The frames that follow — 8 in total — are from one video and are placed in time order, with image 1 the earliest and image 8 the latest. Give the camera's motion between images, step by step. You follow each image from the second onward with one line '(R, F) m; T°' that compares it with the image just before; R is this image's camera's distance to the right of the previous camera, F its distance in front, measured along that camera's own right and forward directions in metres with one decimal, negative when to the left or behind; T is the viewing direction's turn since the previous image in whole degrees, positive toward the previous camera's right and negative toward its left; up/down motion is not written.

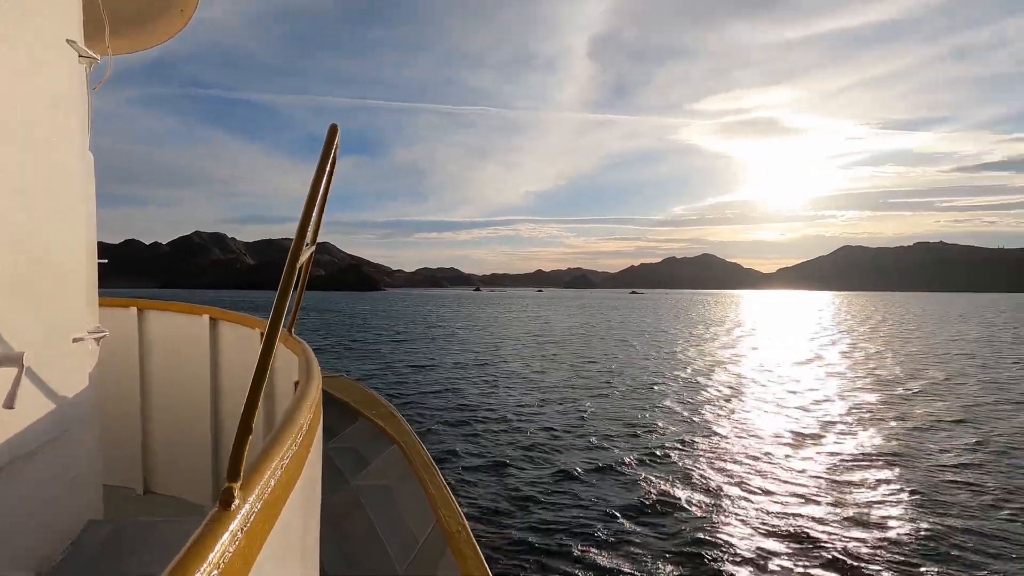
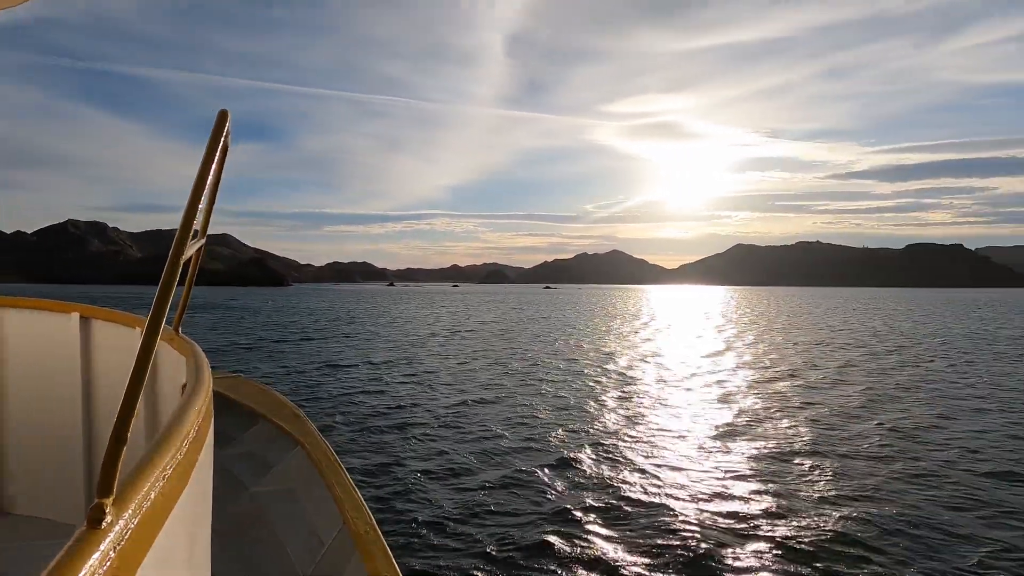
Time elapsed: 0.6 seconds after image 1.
(0.0, 0.0) m; +9°
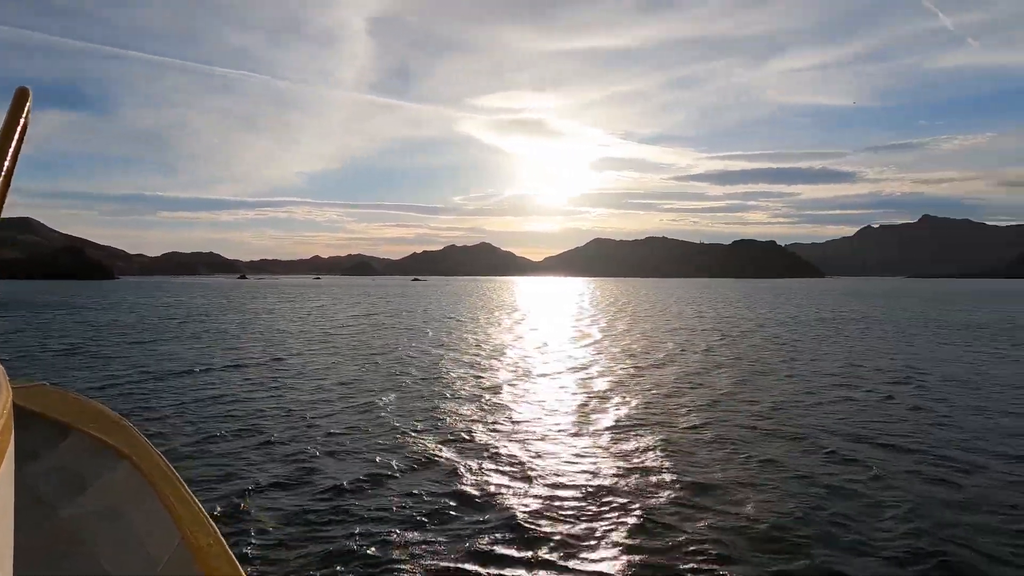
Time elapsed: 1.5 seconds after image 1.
(0.0, 0.0) m; +14°
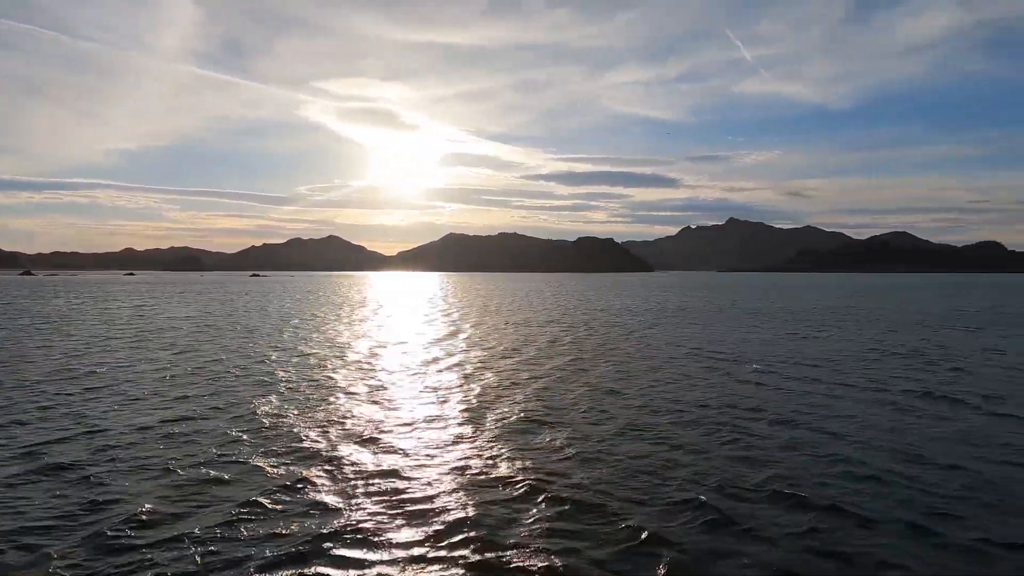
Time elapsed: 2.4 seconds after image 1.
(-3.6, -2.4) m; -4°
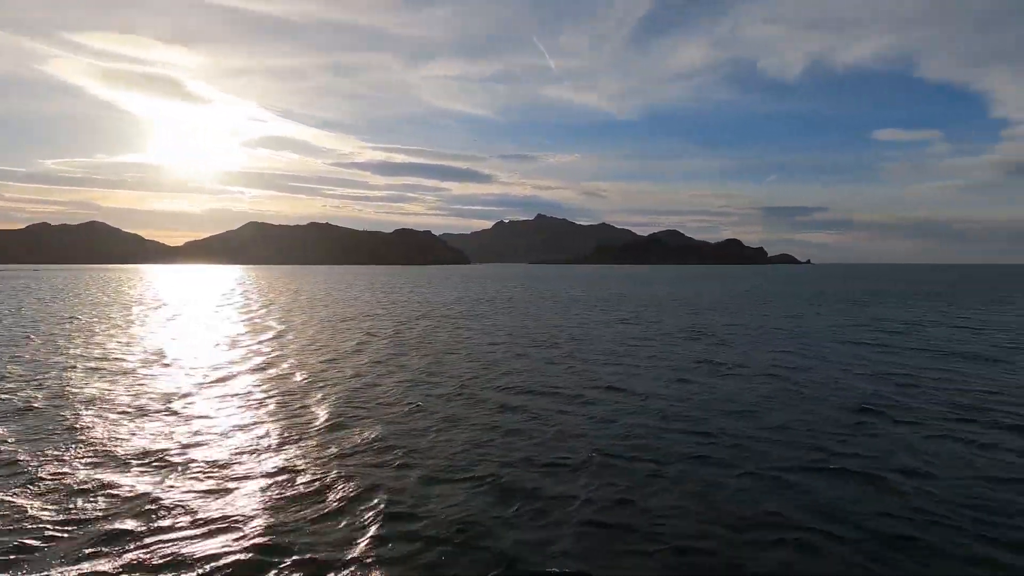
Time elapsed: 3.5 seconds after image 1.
(-1.9, +0.1) m; +19°
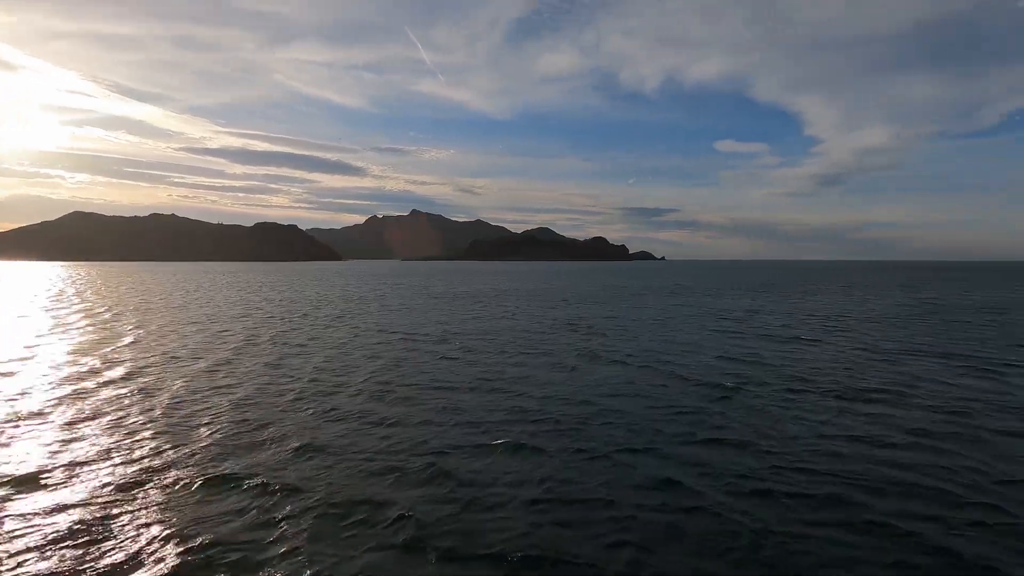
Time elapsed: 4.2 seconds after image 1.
(-1.1, -0.1) m; +13°
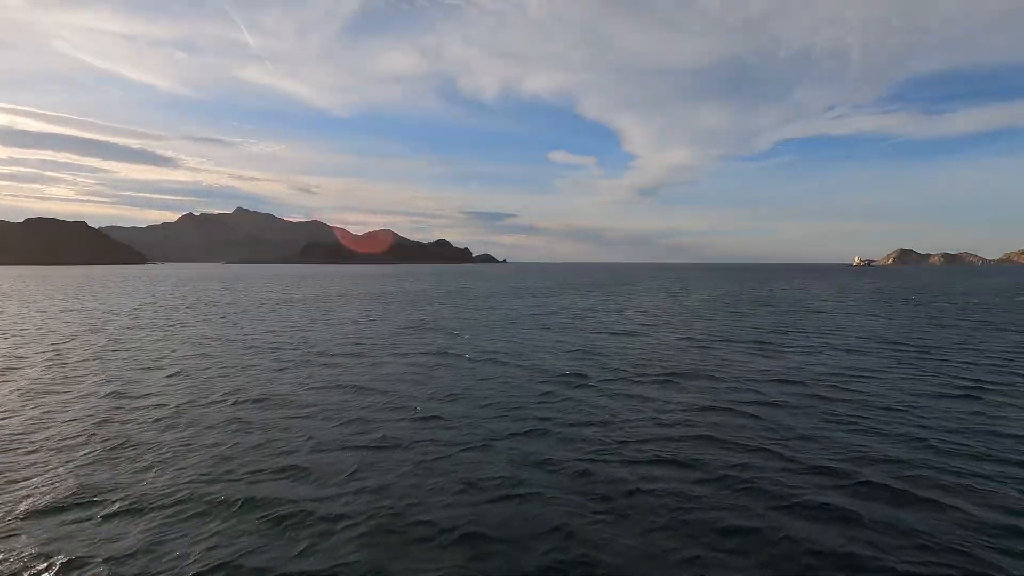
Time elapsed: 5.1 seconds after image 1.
(-1.0, -0.5) m; +16°
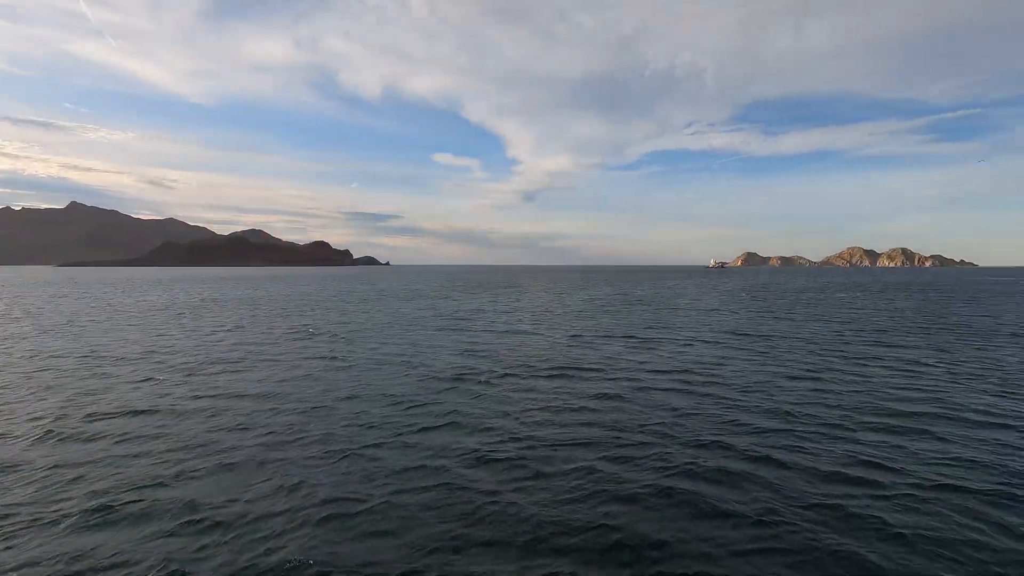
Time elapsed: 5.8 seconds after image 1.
(-0.6, -0.4) m; +12°
